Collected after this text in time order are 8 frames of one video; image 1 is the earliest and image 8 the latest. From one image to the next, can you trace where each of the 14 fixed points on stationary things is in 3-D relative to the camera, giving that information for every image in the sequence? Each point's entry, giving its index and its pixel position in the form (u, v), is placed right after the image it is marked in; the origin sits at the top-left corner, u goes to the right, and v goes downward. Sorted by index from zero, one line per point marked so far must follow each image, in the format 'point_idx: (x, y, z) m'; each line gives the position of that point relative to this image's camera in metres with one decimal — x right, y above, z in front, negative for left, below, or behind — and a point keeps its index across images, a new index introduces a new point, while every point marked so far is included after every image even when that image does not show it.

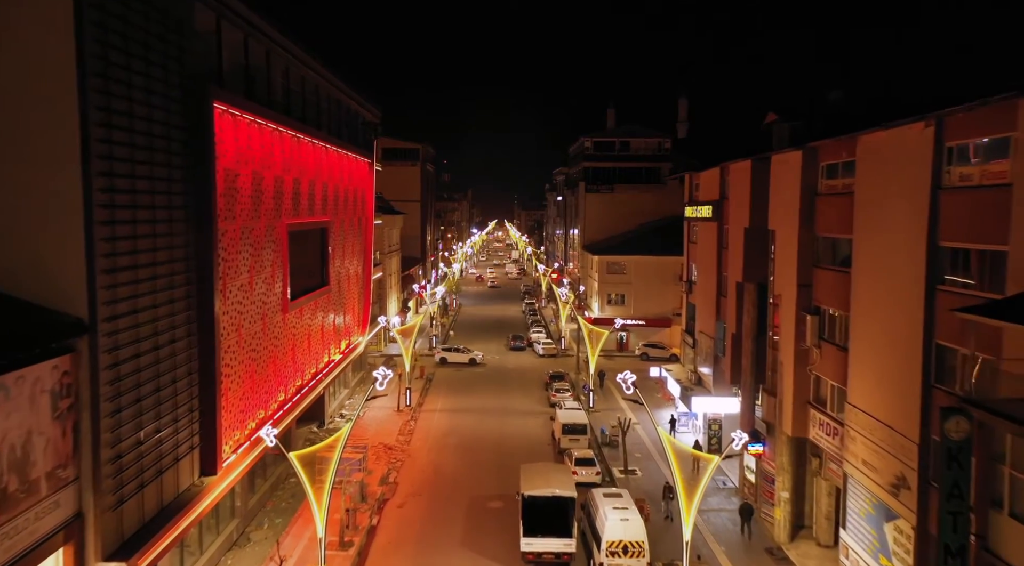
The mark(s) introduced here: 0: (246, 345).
0: (-6.0, -1.5, +17.9) m
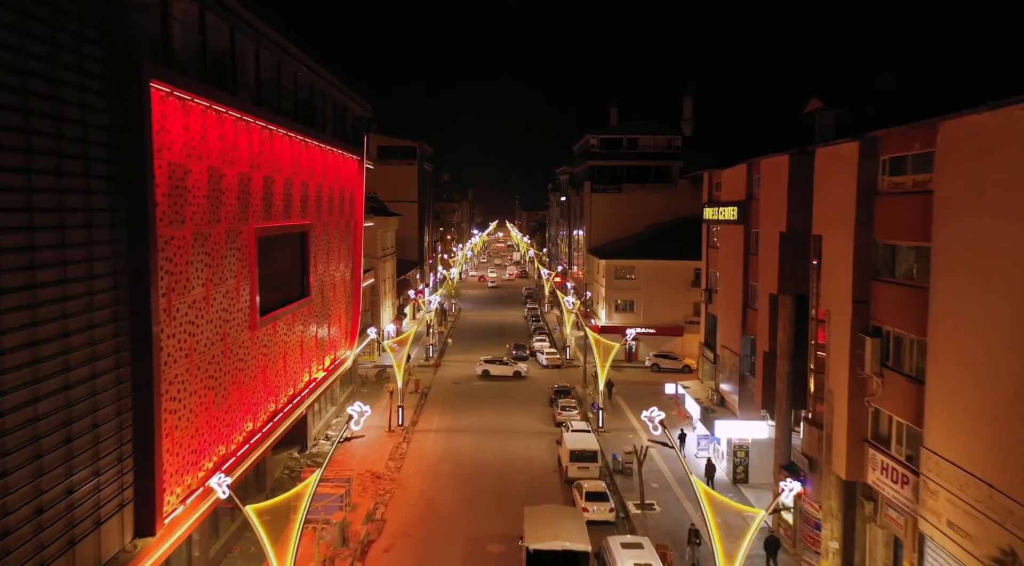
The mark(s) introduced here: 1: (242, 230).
0: (-5.9, -1.7, +15.2) m
1: (-6.0, +1.2, +17.7) m
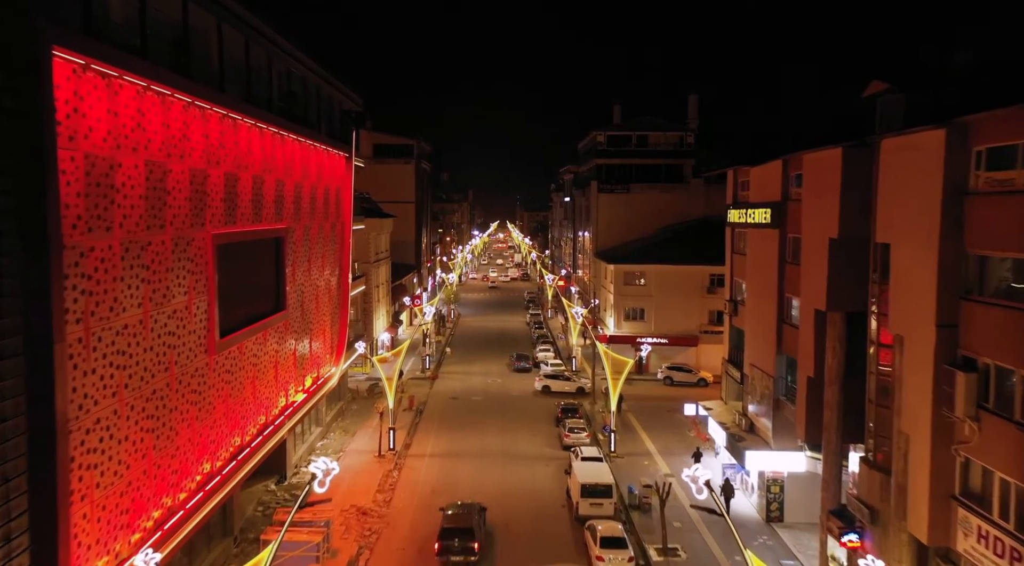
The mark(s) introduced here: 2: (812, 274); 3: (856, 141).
0: (-5.9, -2.1, +12.4) m
1: (-5.9, +0.9, +14.9) m
2: (+6.5, +0.2, +17.4) m
3: (+6.8, +2.8, +15.7) m
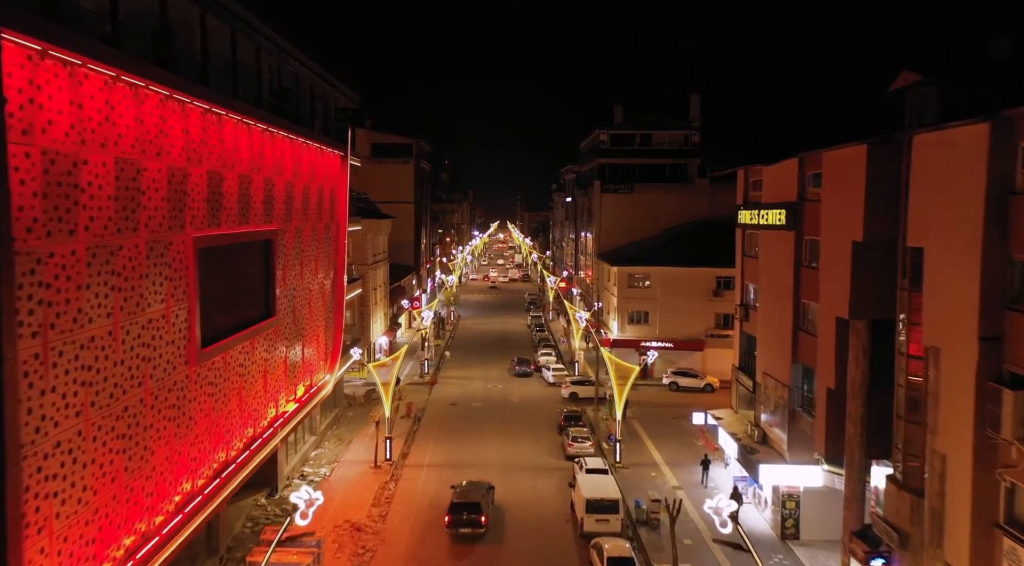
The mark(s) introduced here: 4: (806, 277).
0: (-5.8, -2.2, +11.4) m
1: (-5.8, +0.7, +13.9) m
2: (+6.6, +0.1, +16.3) m
3: (+6.8, +2.7, +14.7) m
4: (+7.1, +0.1, +19.3) m
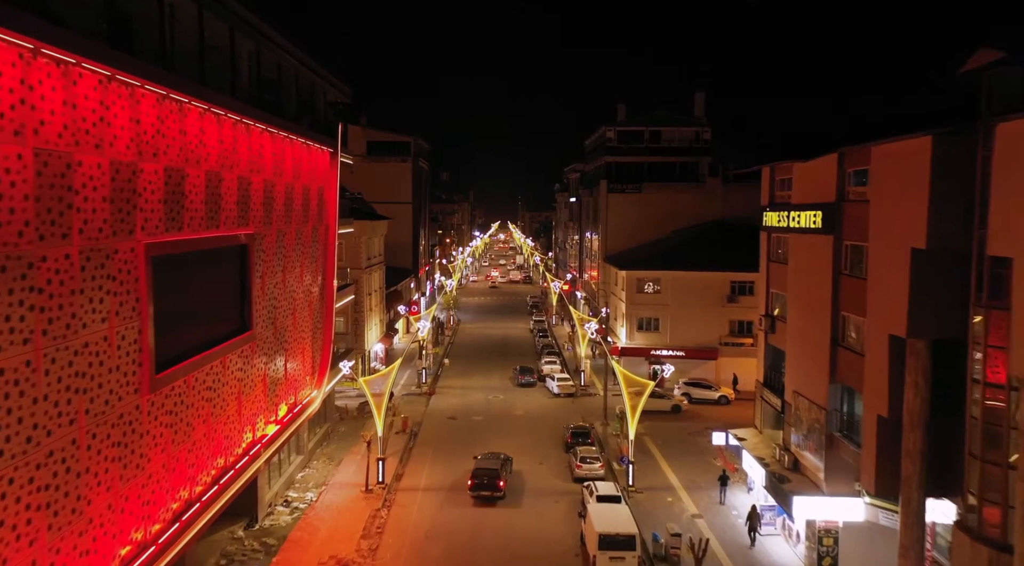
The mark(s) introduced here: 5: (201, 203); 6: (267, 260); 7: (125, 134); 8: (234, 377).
0: (-5.7, -2.4, +9.3) m
1: (-5.8, +0.5, +11.8) m
2: (+6.6, -0.1, +14.2) m
3: (+6.9, +2.5, +12.6) m
4: (+7.2, -0.1, +17.2) m
5: (-5.9, +1.5, +15.1) m
6: (-6.0, +0.6, +19.5) m
7: (-5.8, +2.2, +11.9) m
8: (-5.9, -2.0, +17.1) m
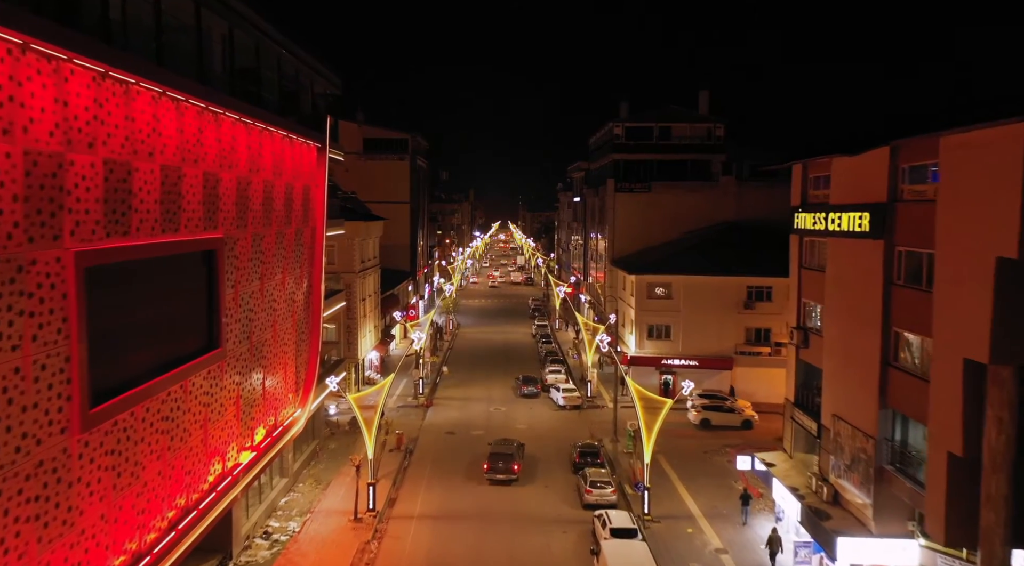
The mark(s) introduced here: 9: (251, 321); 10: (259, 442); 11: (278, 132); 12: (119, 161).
0: (-5.6, -2.6, +7.1) m
1: (-5.7, +0.3, +9.6) m
2: (+6.7, -0.4, +12.1) m
3: (+7.0, +2.2, +10.4) m
4: (+7.3, -0.3, +15.0) m
5: (-5.8, +1.3, +12.9) m
6: (-5.9, +0.4, +17.4) m
7: (-5.7, +2.0, +9.8) m
8: (-5.8, -2.2, +14.9) m
9: (-5.9, -0.9, +18.0) m
10: (-5.9, -3.7, +18.5) m
11: (-5.6, +3.6, +19.2) m
12: (-5.7, +1.8, +11.6) m
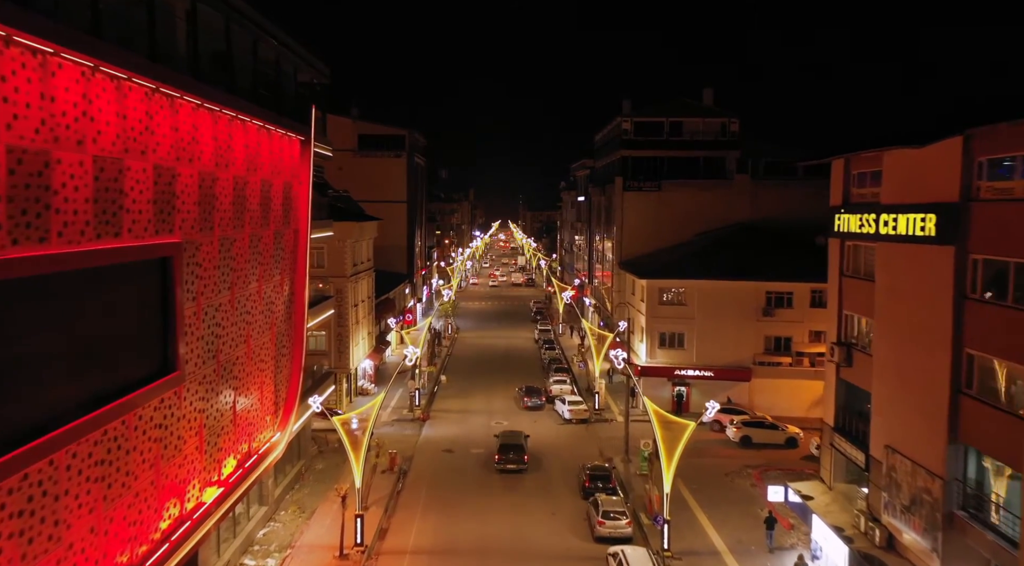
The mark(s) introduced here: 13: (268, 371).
0: (-5.5, -2.8, +4.9) m
1: (-5.6, +0.1, +7.3) m
2: (+6.8, -0.6, +9.8) m
3: (+7.1, +2.0, +8.2) m
4: (+7.4, -0.5, +12.7) m
5: (-5.7, +1.1, +10.7) m
6: (-5.8, +0.2, +15.1) m
7: (-5.6, +1.8, +7.5) m
8: (-5.7, -2.4, +12.6) m
9: (-5.8, -1.1, +15.8) m
10: (-5.8, -3.9, +16.2) m
11: (-5.5, +3.4, +16.9) m
12: (-5.6, +1.5, +9.4) m
13: (-5.8, -2.1, +19.1) m
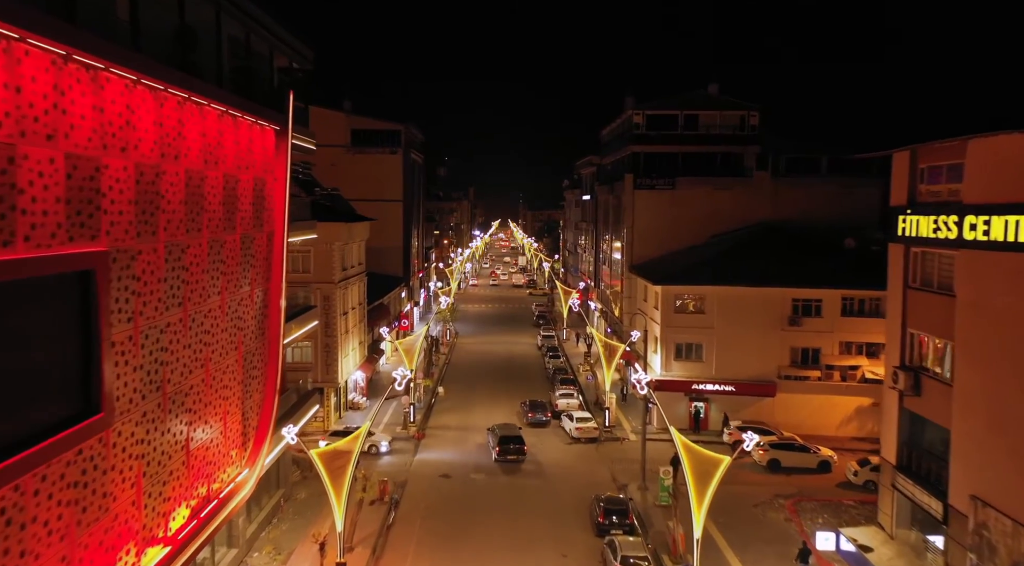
0: (-5.4, -3.1, +2.2) m
1: (-5.4, -0.2, +4.7) m
2: (+7.0, -0.9, +7.1) m
3: (+7.2, +1.7, +5.5) m
4: (+7.5, -0.8, +10.1) m
5: (-5.5, +0.8, +8.0) m
6: (-5.7, -0.1, +12.4) m
7: (-5.4, +1.5, +4.8) m
8: (-5.6, -2.7, +10.0) m
9: (-5.7, -1.3, +13.1) m
10: (-5.7, -4.1, +13.5) m
11: (-5.4, +3.2, +14.2) m
12: (-5.5, +1.3, +6.7) m
13: (-5.7, -2.4, +16.4) m
